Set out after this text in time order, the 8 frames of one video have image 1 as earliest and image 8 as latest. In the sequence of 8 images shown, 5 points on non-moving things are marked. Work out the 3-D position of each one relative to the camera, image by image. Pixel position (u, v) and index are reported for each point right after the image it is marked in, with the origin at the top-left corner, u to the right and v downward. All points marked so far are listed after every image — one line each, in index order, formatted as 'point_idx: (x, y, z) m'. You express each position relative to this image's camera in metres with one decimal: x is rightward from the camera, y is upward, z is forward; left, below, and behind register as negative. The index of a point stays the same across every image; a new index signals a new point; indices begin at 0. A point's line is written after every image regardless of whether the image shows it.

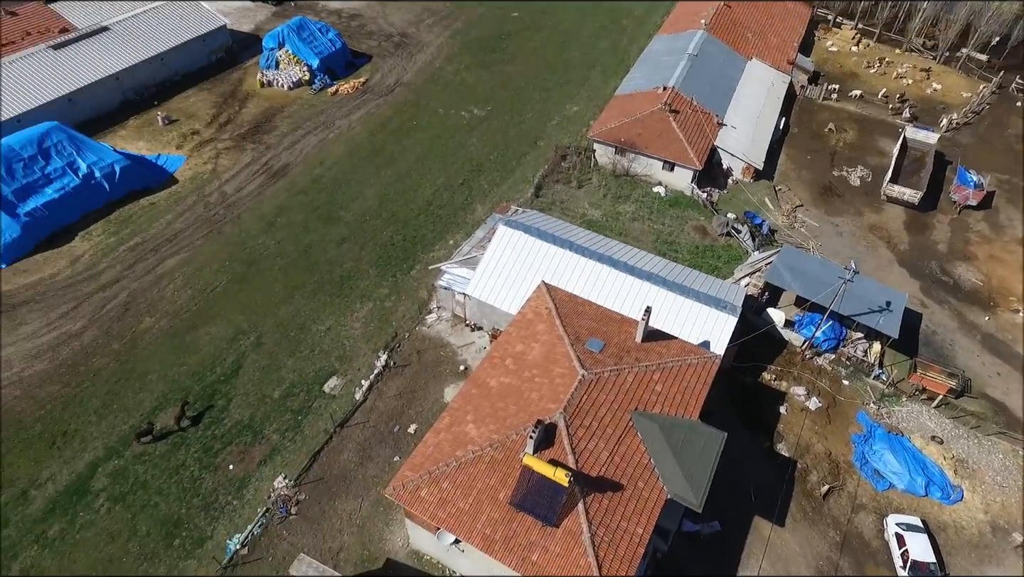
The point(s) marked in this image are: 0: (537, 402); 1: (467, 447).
0: (+0.8, -3.6, +20.1) m
1: (-1.3, -4.8, +19.2) m
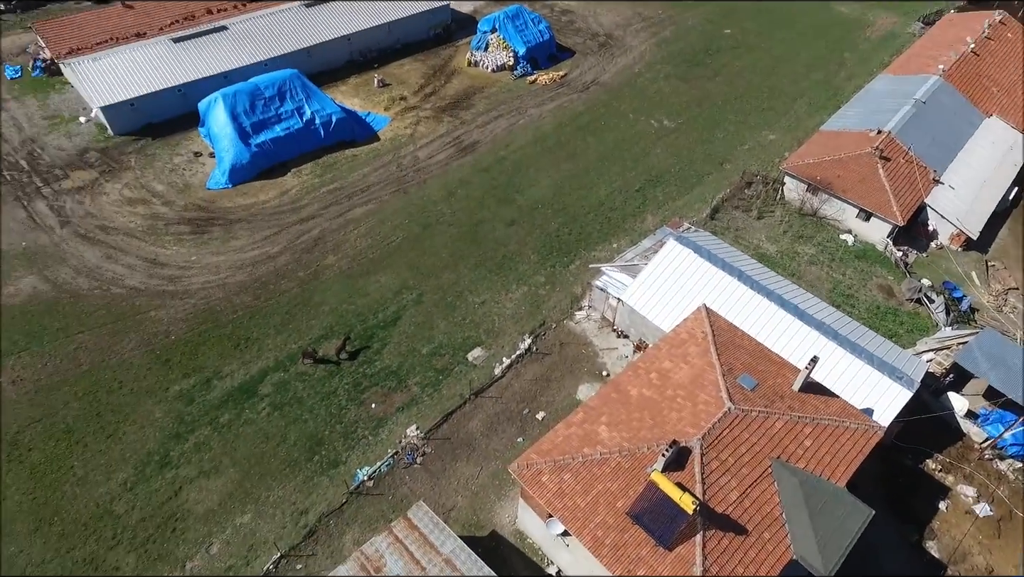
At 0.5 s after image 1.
0: (+5.1, -4.2, +19.6) m
1: (+2.6, -4.9, +19.3) m
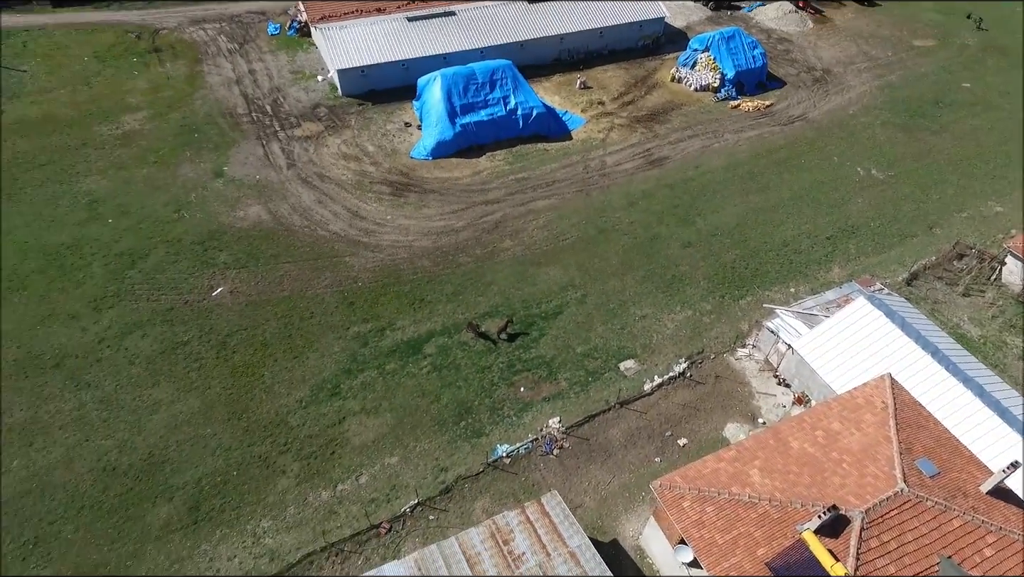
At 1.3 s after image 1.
0: (+9.5, -5.8, +18.5) m
1: (+6.9, -6.0, +18.7) m
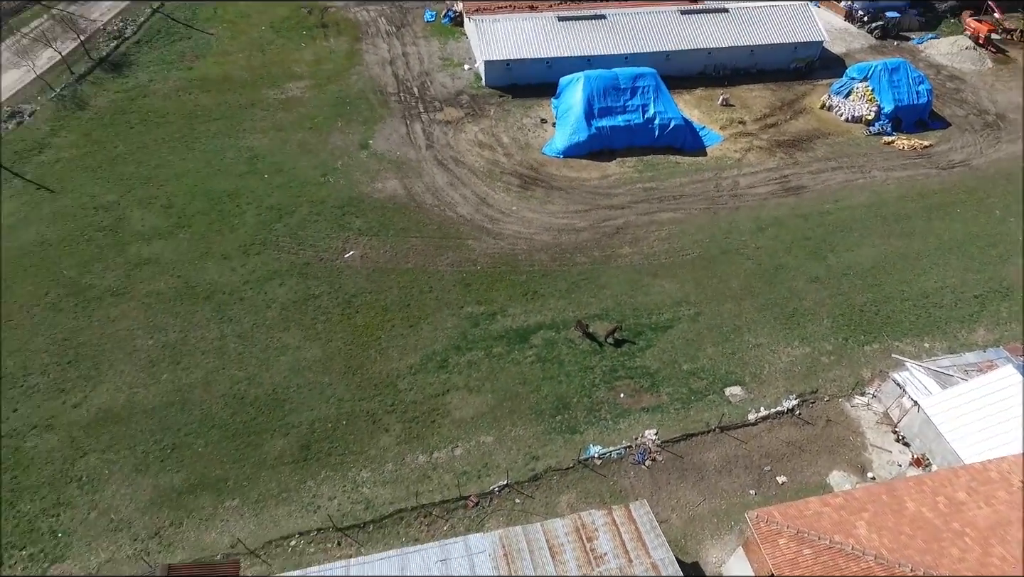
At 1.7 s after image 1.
0: (+12.0, -7.4, +17.2) m
1: (+9.5, -7.1, +17.8) m
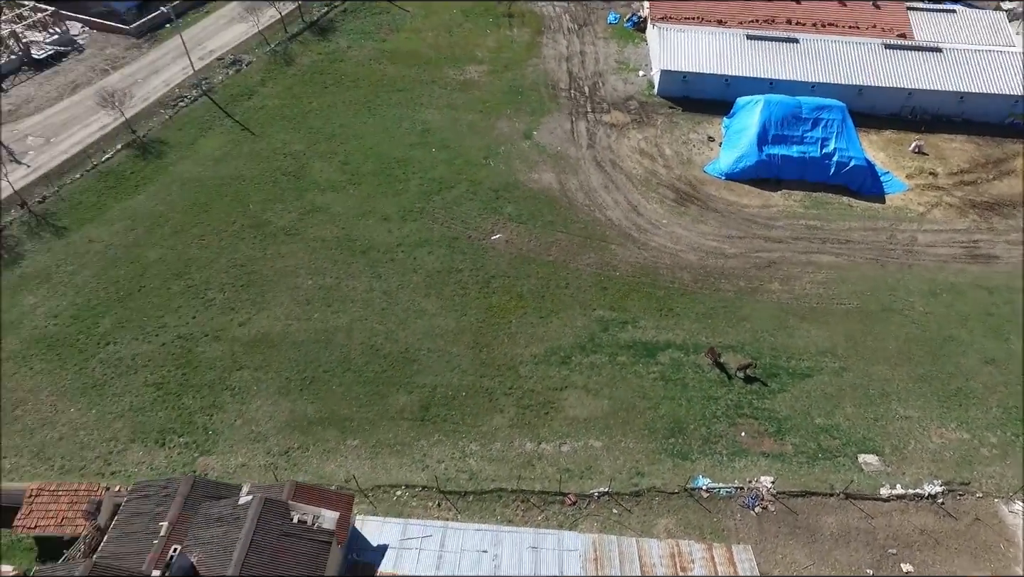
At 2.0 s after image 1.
0: (+14.0, -9.9, +14.8) m
1: (+11.8, -9.1, +15.9) m
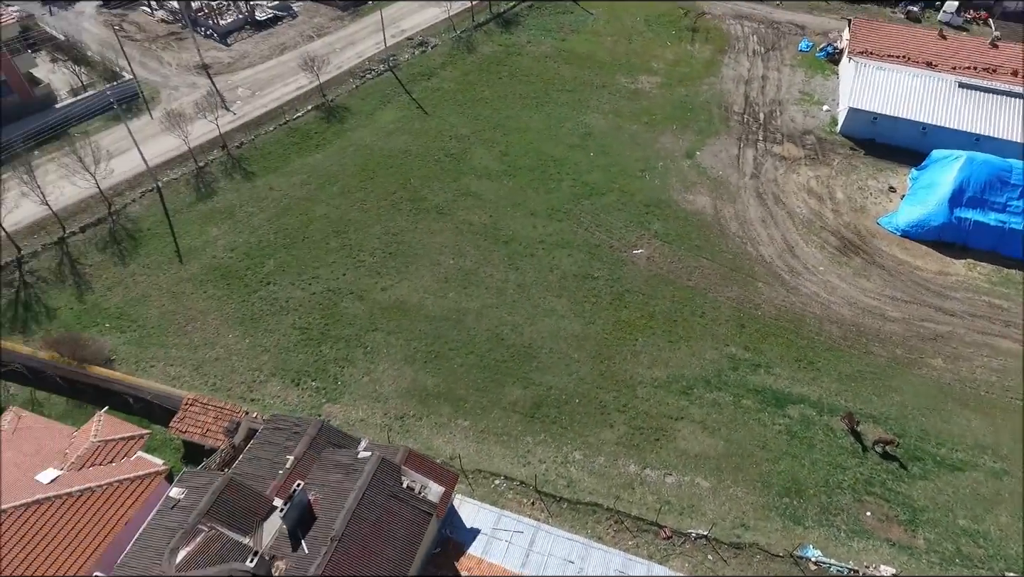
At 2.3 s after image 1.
0: (+14.8, -12.9, +11.9) m
1: (+13.0, -11.8, +13.4) m
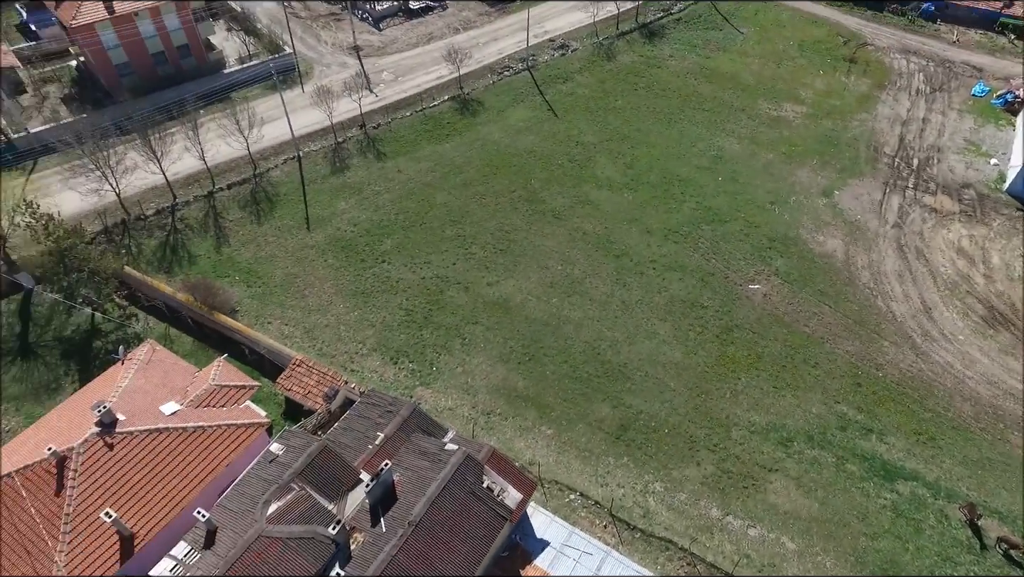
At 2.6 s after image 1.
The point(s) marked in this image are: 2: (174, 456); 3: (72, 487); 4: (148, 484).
0: (+14.5, -15.6, +9.5) m
1: (+13.2, -14.2, +11.2) m
2: (-10.3, -5.1, +19.2) m
3: (-12.4, -5.6, +17.7) m
4: (-10.8, -5.8, +18.6) m
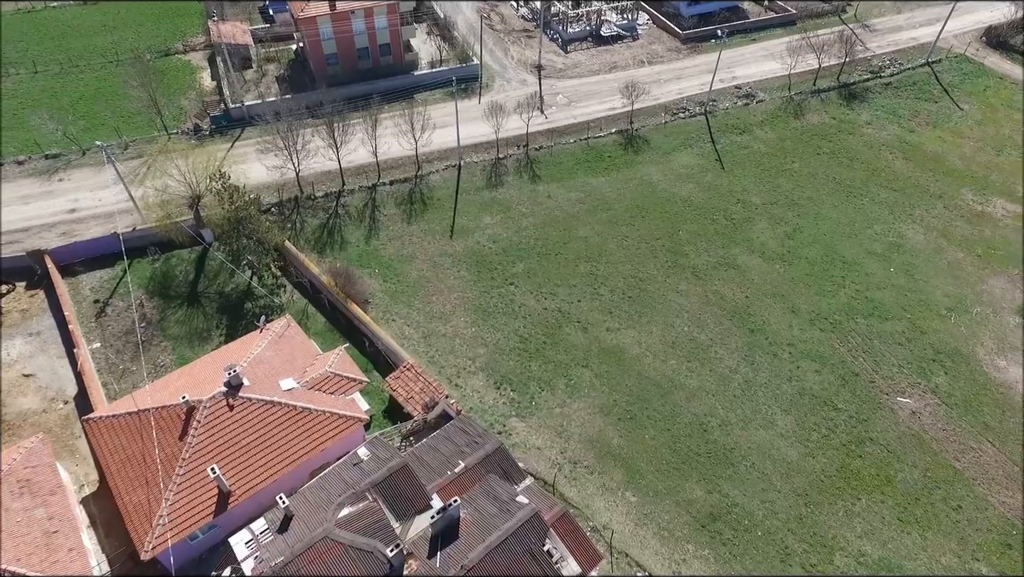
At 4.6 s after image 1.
0: (+11.6, -19.8, +6.1) m
1: (+11.0, -18.2, +8.0) m
2: (-7.7, -4.7, +20.9) m
3: (-10.1, -4.7, +19.9) m
4: (-8.4, -5.2, +20.4) m
